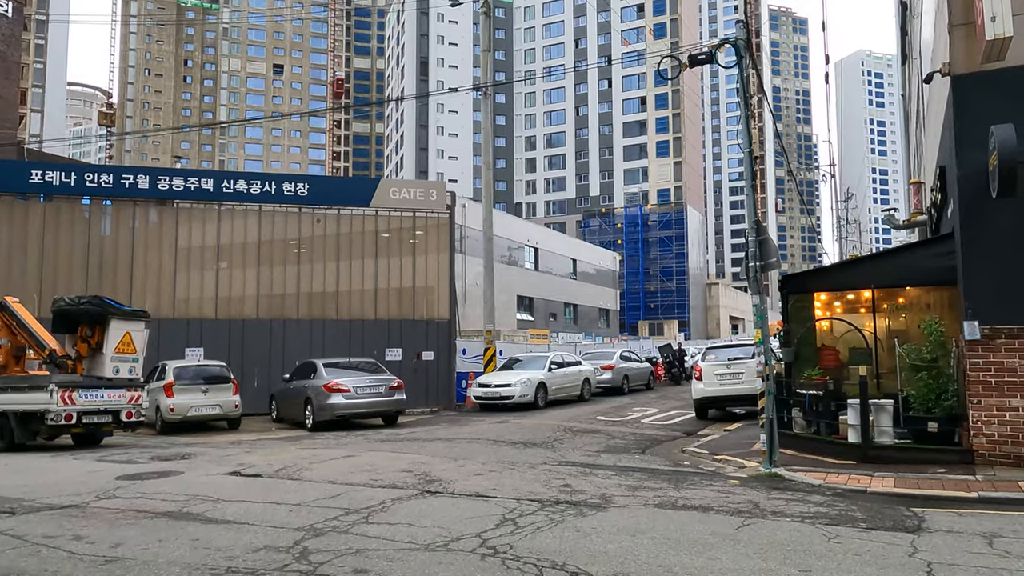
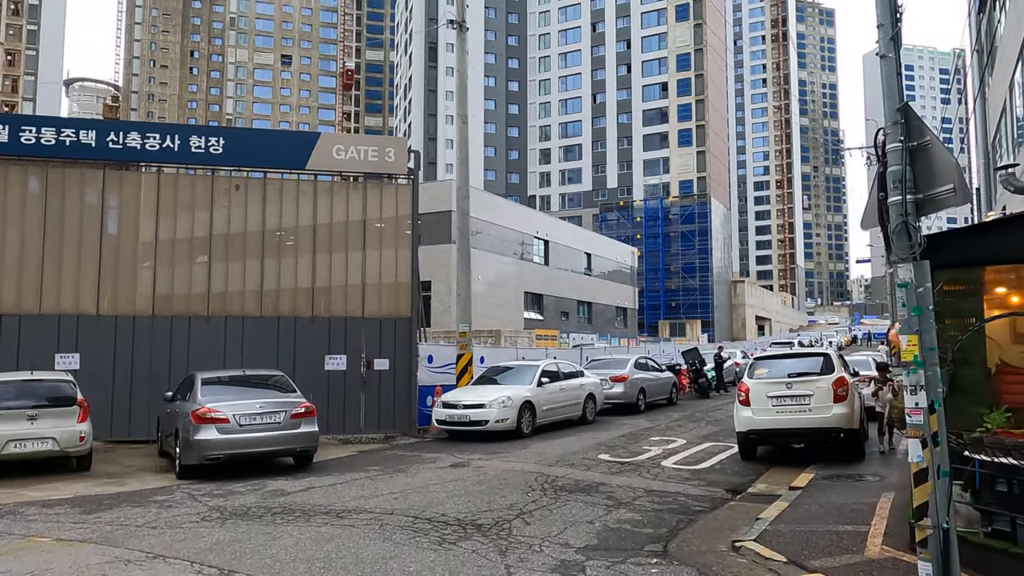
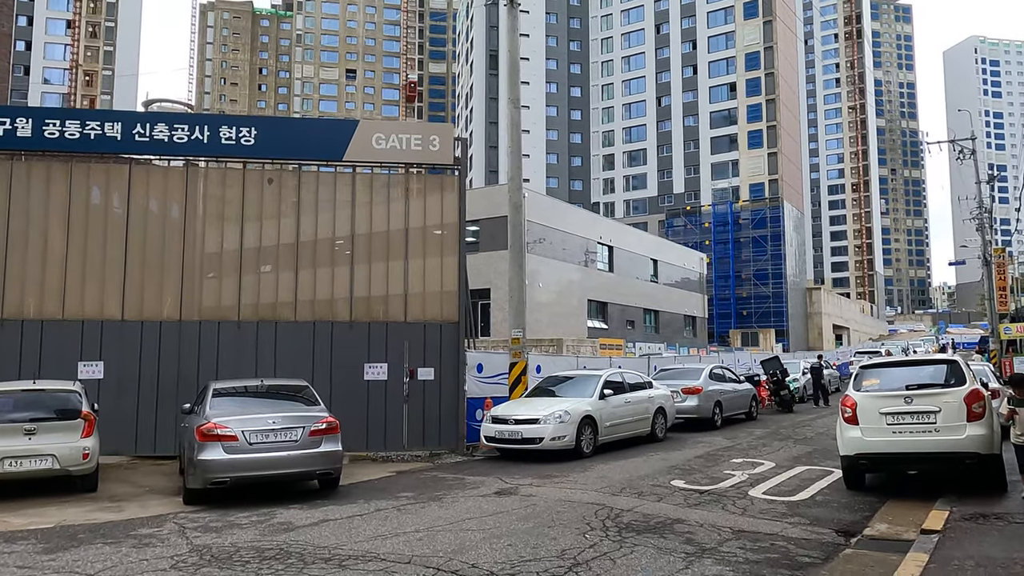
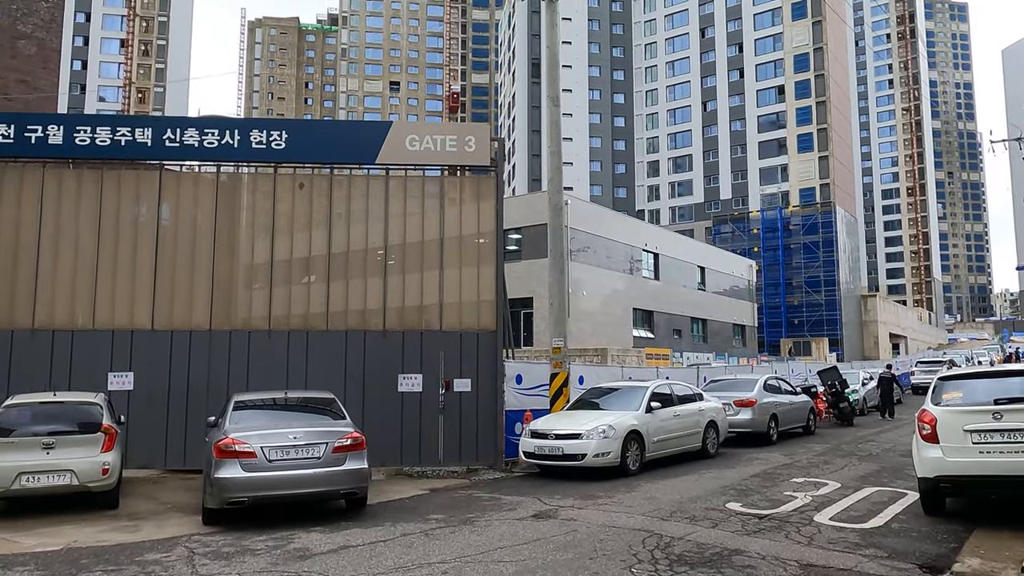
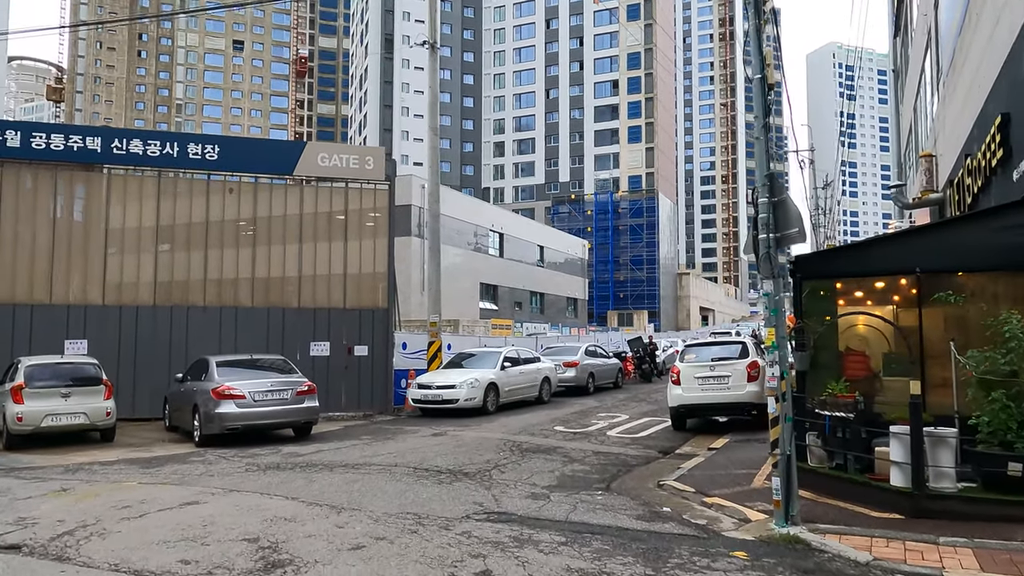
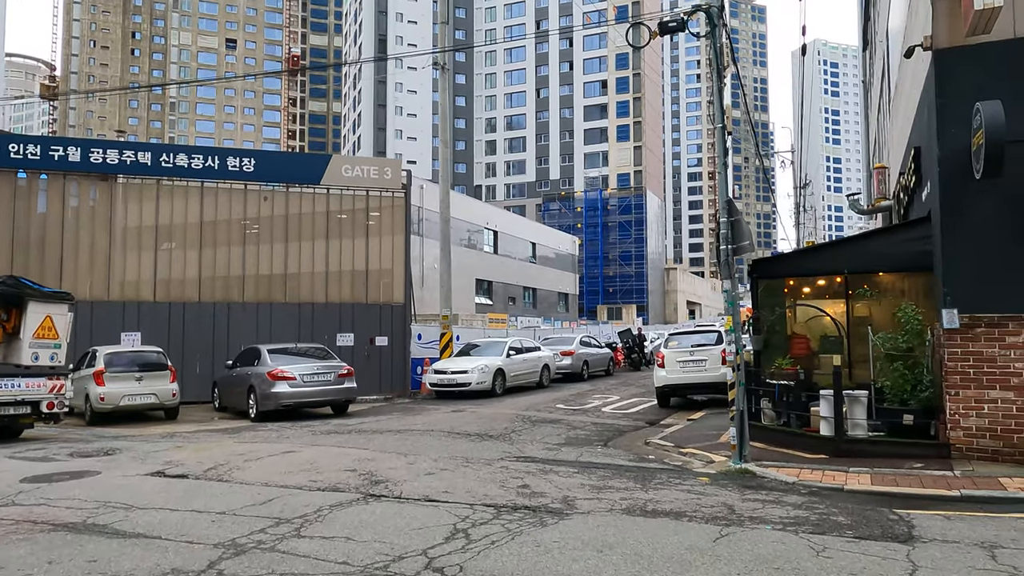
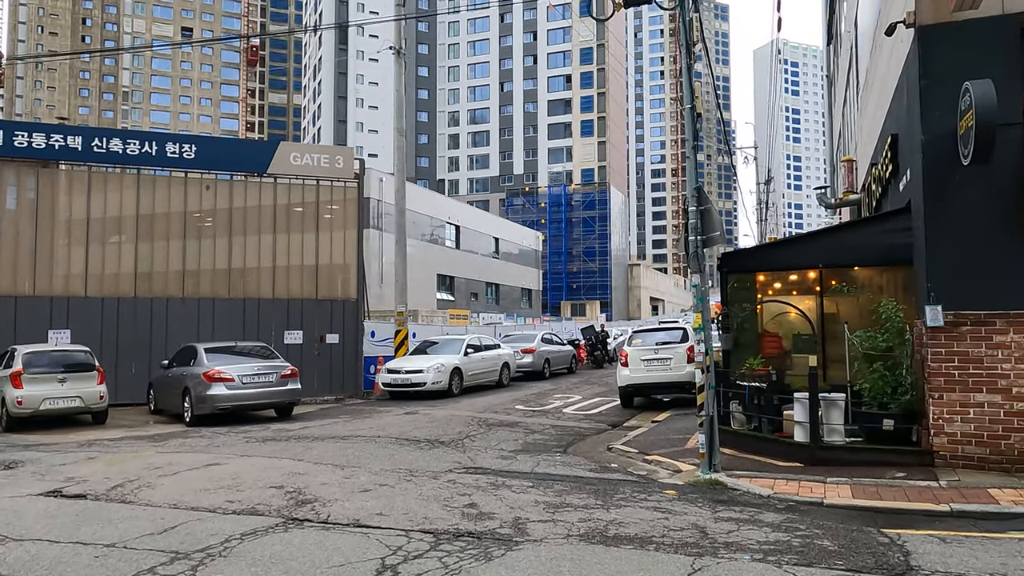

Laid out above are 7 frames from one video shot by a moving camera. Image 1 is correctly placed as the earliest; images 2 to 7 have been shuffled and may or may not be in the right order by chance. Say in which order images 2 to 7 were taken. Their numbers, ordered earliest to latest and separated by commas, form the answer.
6, 7, 5, 2, 3, 4
